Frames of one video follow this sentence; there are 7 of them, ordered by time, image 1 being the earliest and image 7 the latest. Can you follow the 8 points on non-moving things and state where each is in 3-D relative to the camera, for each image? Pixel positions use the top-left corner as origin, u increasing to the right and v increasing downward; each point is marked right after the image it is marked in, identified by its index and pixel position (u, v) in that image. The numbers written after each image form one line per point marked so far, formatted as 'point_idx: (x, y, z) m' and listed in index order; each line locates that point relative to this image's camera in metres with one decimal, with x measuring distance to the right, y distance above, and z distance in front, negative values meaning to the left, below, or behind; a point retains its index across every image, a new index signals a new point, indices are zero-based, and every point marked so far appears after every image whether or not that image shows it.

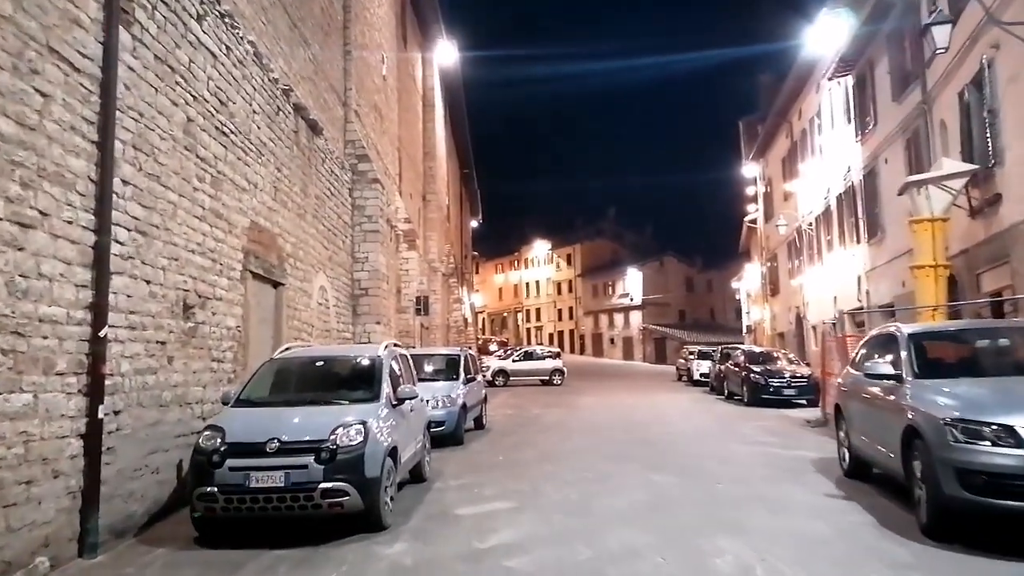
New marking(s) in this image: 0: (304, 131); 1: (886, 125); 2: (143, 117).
0: (-4.0, +3.0, +14.0) m
1: (+9.6, +4.2, +18.8) m
2: (-4.0, +1.9, +7.9) m
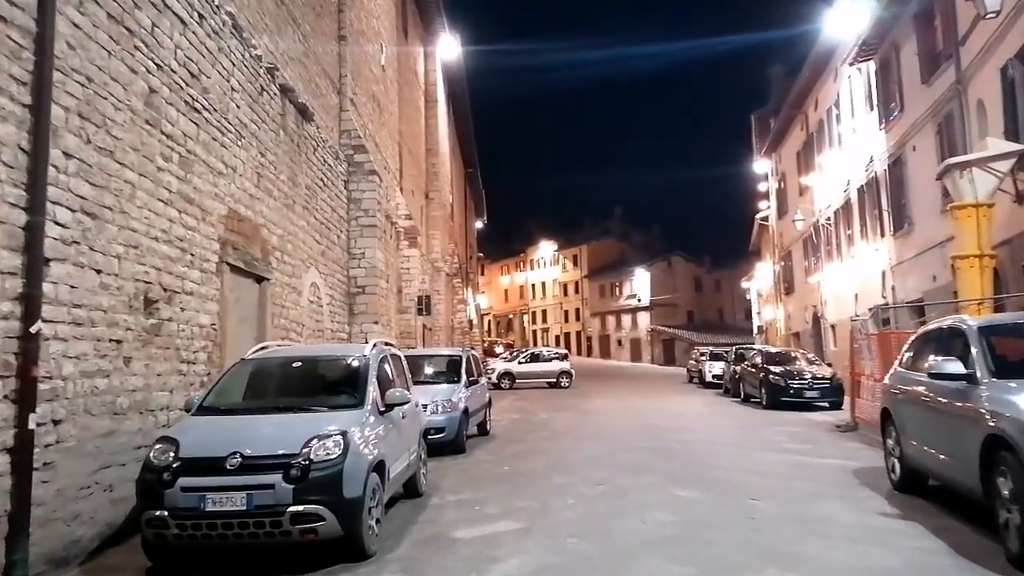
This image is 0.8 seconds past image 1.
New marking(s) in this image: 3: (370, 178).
0: (-3.9, +3.1, +13.0) m
1: (+9.8, +4.4, +17.7) m
2: (-4.0, +1.9, +6.9) m
3: (-3.4, +2.6, +17.3) m
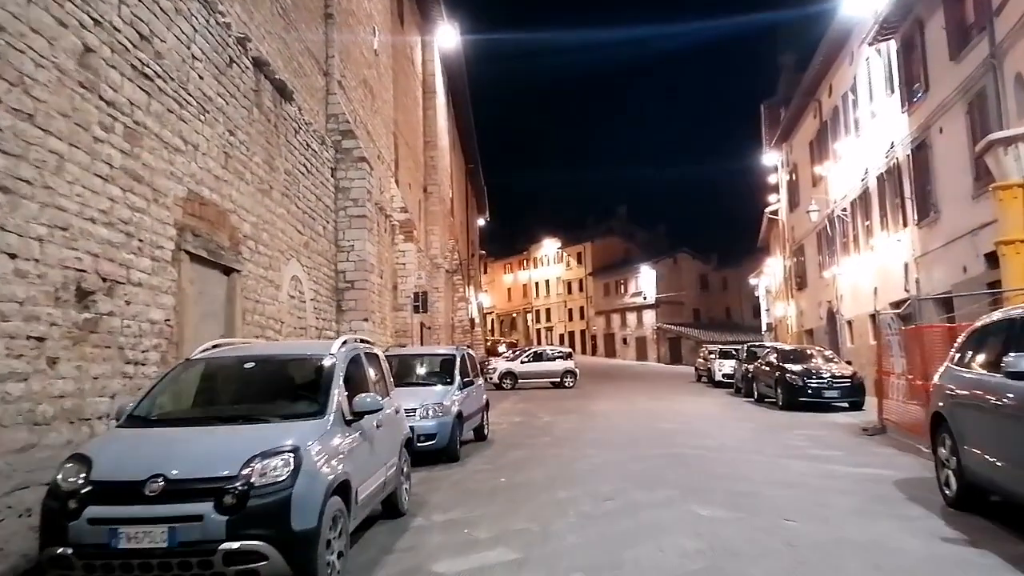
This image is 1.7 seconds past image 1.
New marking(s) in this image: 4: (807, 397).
0: (-4.0, +3.2, +11.9) m
1: (+9.7, +4.5, +16.5) m
2: (-4.0, +2.0, +5.8) m
3: (-3.4, +2.7, +16.2) m
4: (+7.7, -2.8, +18.9) m
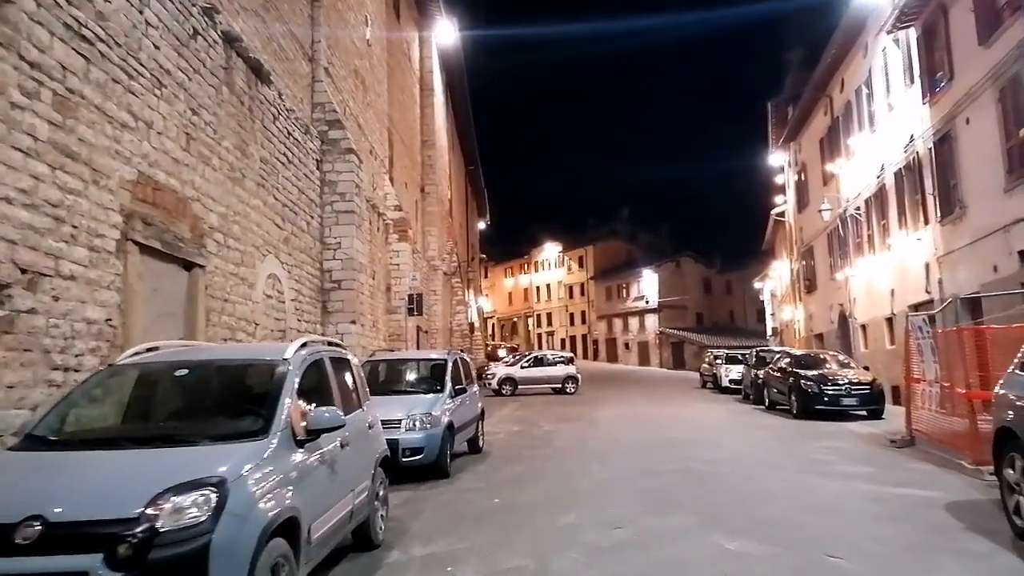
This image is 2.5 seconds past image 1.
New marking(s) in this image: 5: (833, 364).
0: (-4.0, +3.2, +10.8) m
1: (+9.7, +4.5, +15.5) m
2: (-4.1, +2.1, +4.7) m
3: (-3.5, +2.7, +15.2) m
4: (+7.7, -2.9, +17.8) m
5: (+8.6, -2.0, +19.5) m
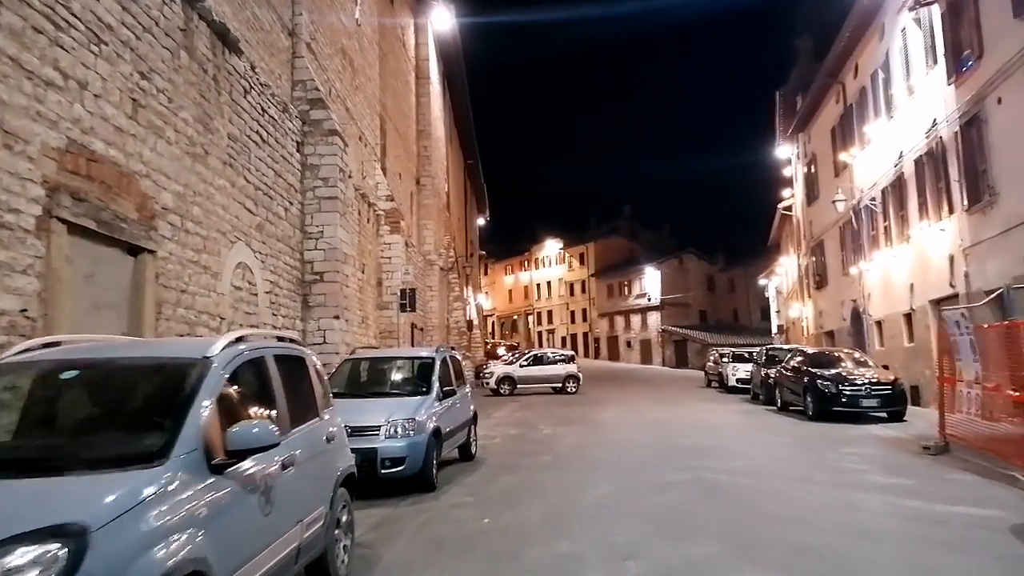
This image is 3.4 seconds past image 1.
0: (-4.1, +3.3, +9.7) m
1: (+9.6, +4.7, +14.3) m
2: (-4.2, +2.2, +3.6) m
3: (-3.5, +2.9, +14.1) m
4: (+7.6, -2.7, +16.7) m
5: (+8.5, -1.9, +18.4) m
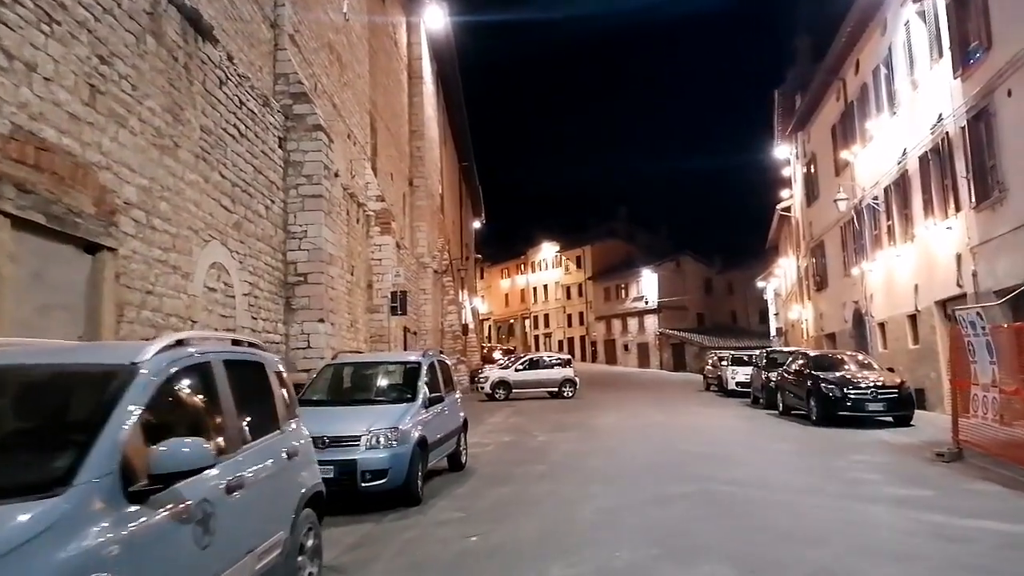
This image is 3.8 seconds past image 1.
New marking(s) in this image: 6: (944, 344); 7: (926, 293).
0: (-4.2, +3.3, +9.2) m
1: (+9.5, +4.7, +13.8) m
2: (-4.3, +2.2, +3.0) m
3: (-3.7, +2.8, +13.5) m
4: (+7.4, -2.7, +16.2) m
5: (+8.4, -1.9, +17.8) m
6: (+10.8, -1.4, +18.1) m
7: (+10.6, -0.1, +18.6) m
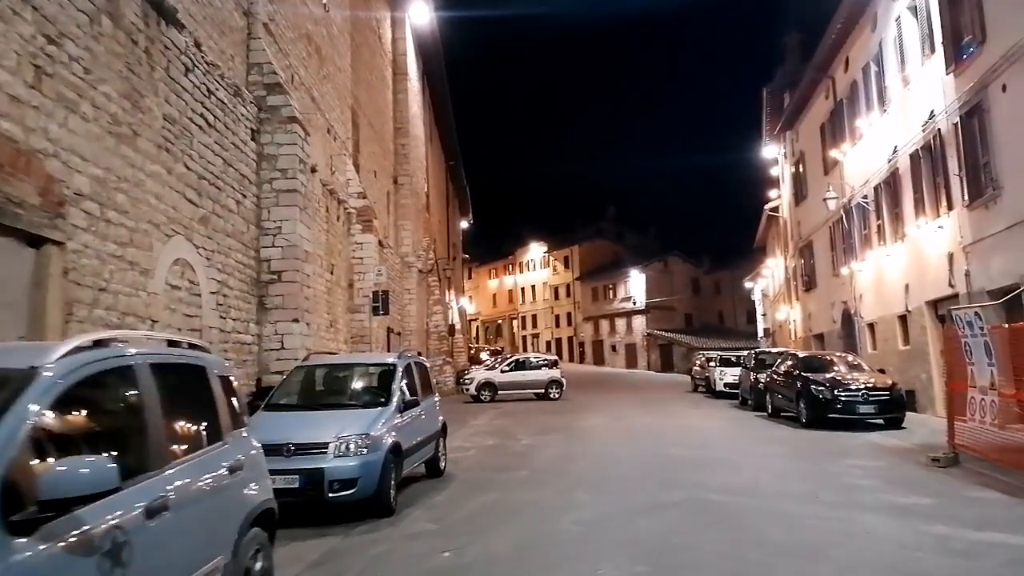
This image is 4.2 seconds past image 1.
0: (-4.5, +3.4, +8.6) m
1: (+9.1, +4.7, +13.5) m
2: (-4.4, +2.3, +2.5) m
3: (-4.0, +2.9, +13.0) m
4: (+7.1, -2.7, +15.8) m
5: (+8.0, -1.9, +17.5) m
6: (+10.4, -1.4, +17.8) m
7: (+10.2, -0.1, +18.3) m
